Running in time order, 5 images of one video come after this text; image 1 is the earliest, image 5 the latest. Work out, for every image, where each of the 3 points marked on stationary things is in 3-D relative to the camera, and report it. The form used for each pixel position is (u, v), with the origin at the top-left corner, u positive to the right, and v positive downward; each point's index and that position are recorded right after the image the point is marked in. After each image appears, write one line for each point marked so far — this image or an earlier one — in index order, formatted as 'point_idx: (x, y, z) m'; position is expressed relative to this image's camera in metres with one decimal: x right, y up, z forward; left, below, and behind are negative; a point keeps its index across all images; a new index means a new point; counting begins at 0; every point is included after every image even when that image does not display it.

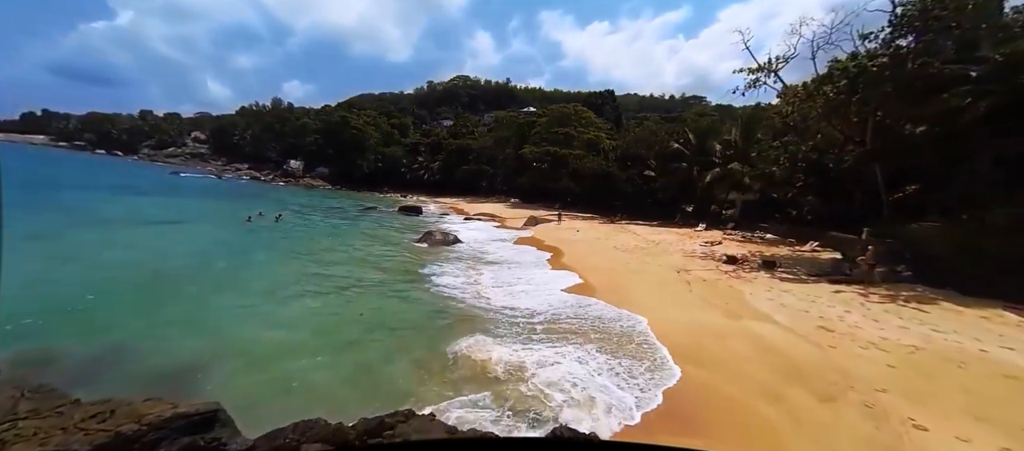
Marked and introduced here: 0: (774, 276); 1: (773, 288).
0: (+9.4, -1.8, +14.6) m
1: (+8.1, -2.0, +12.6) m
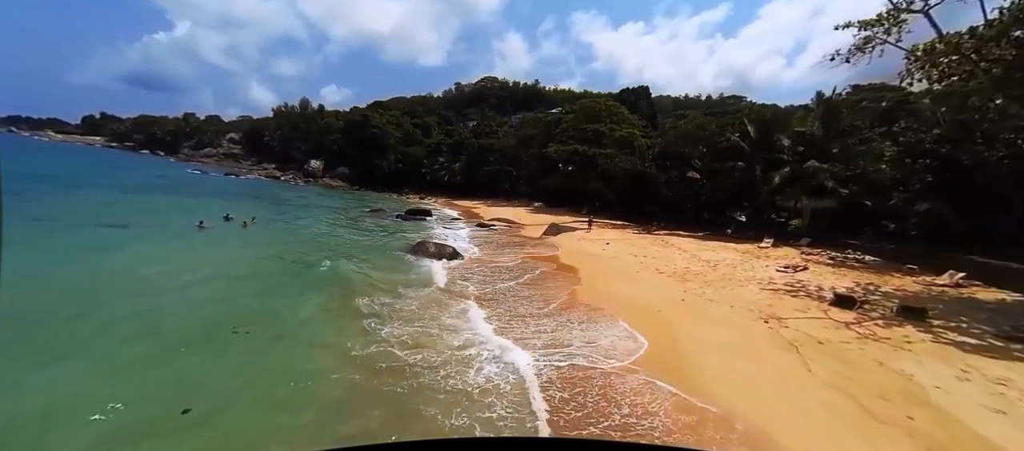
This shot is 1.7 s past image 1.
0: (+9.2, -2.4, +8.8) m
1: (+7.8, -2.5, +7.0) m
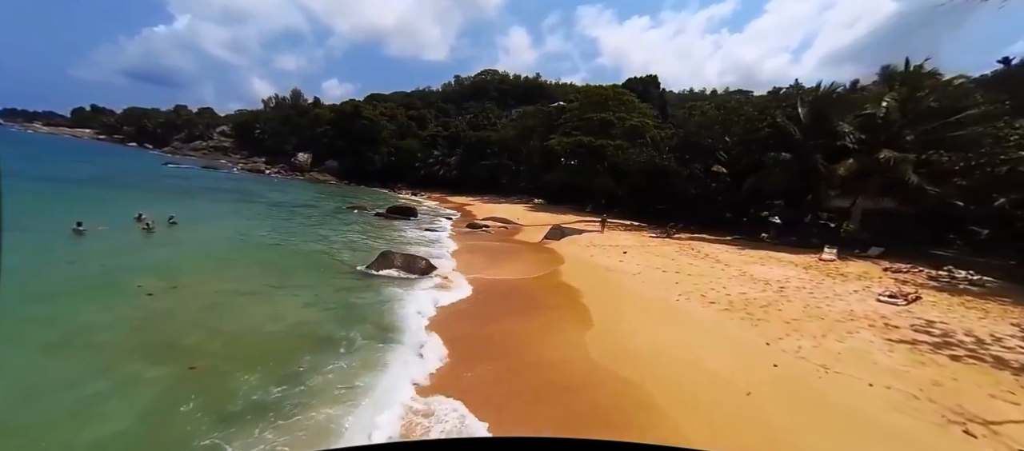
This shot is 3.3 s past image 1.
0: (+8.9, -2.8, +4.2) m
1: (+7.5, -2.9, +2.3) m
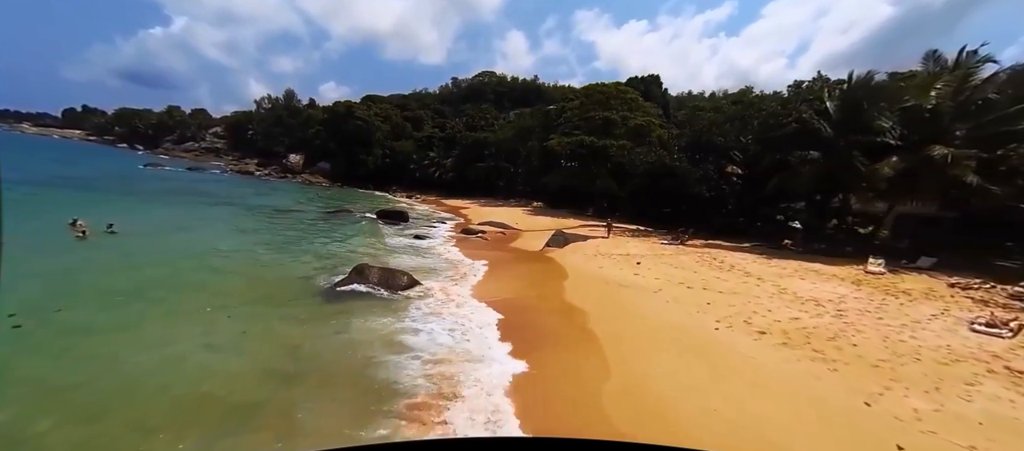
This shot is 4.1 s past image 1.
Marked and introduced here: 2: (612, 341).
0: (+8.9, -2.9, +1.9) m
1: (+7.5, -3.0, 0.0) m
2: (+2.2, -2.6, +9.2) m
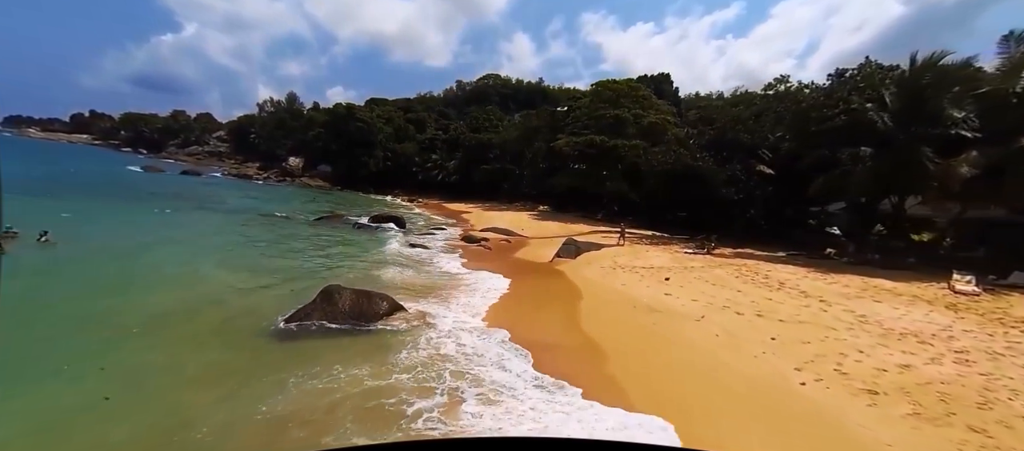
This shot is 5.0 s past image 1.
0: (+8.9, -3.1, -0.8) m
1: (+7.5, -3.2, -2.7) m
2: (+2.3, -2.9, +6.6) m
